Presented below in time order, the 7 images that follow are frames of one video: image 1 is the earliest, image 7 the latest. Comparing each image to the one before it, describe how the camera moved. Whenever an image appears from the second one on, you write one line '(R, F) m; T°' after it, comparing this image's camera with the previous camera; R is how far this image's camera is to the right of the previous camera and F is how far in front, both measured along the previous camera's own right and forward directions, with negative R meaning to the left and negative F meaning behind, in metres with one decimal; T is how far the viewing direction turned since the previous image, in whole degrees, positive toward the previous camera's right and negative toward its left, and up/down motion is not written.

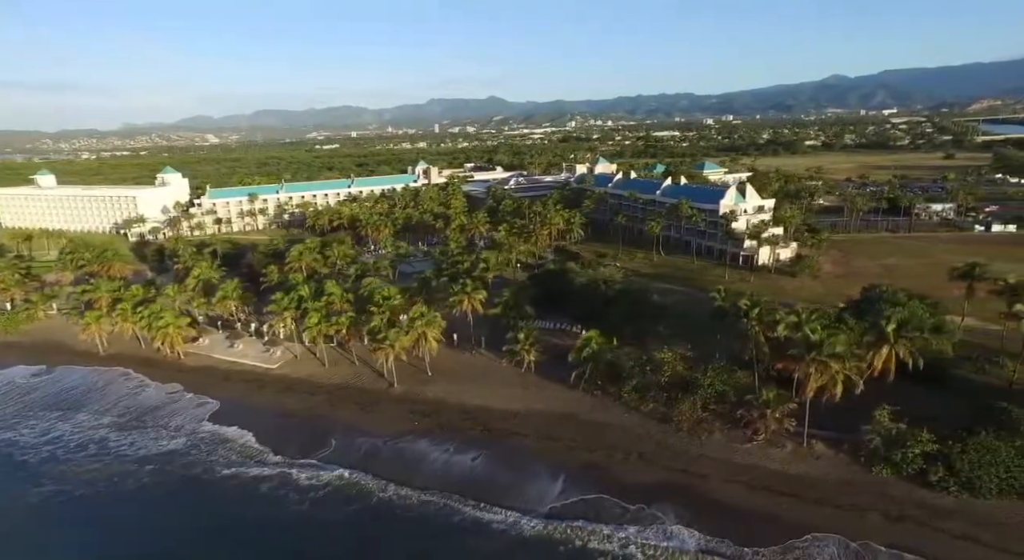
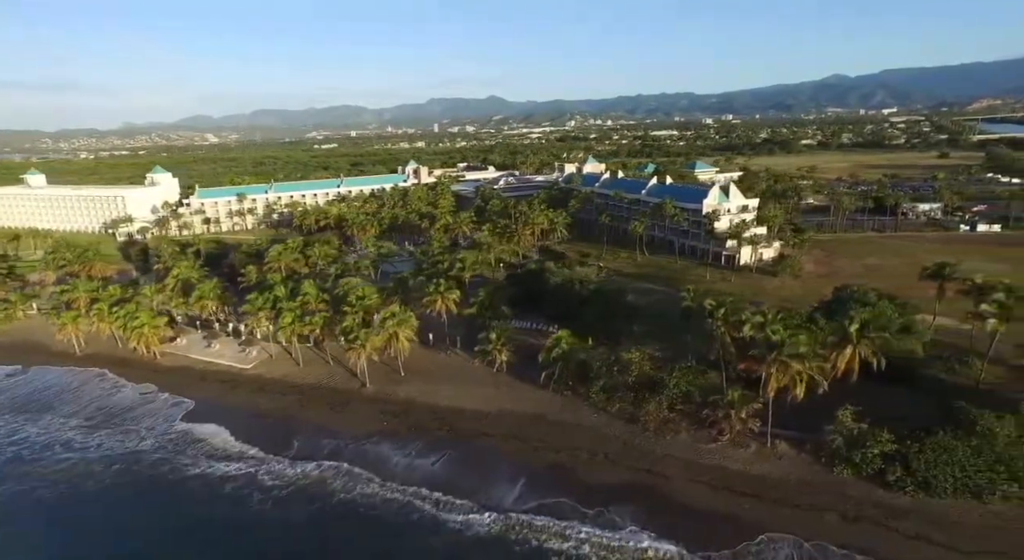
(+2.2, 0.0) m; 0°
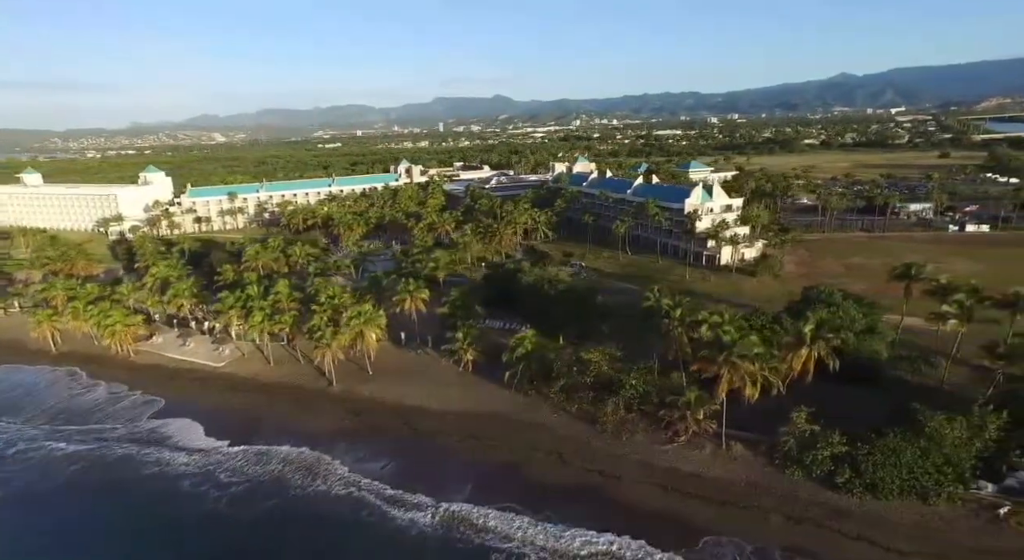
(+3.1, +0.1) m; 0°
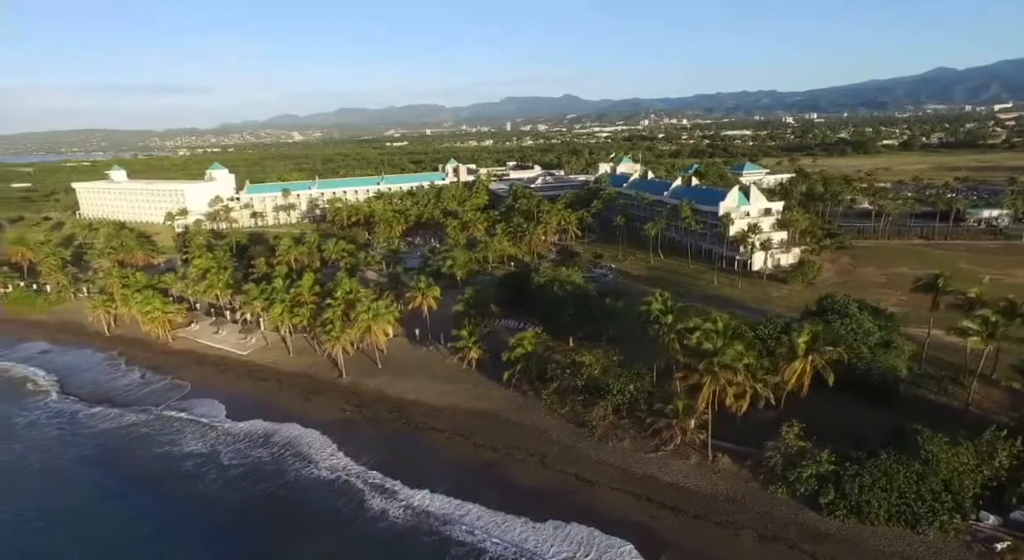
(+4.5, +0.1) m; -6°
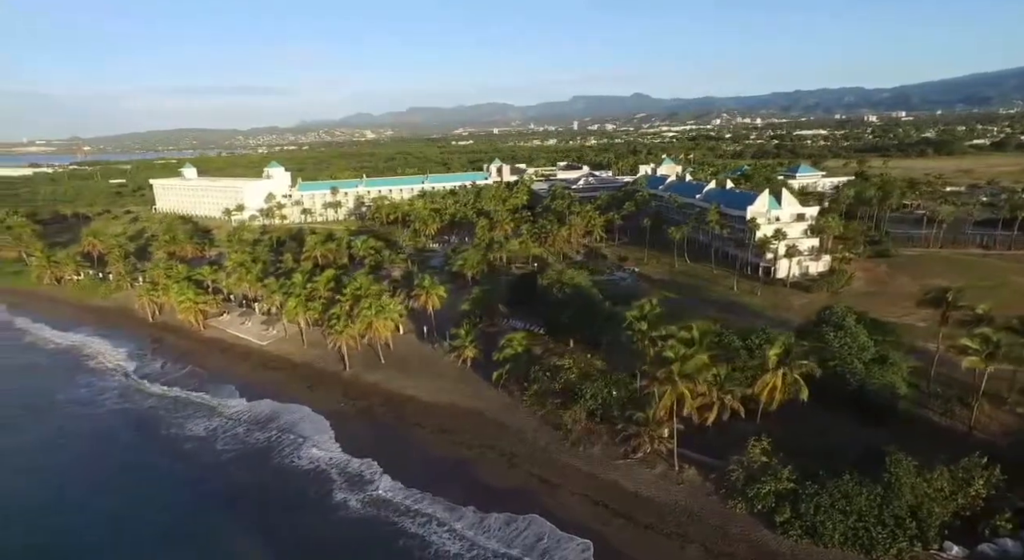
(+5.4, -0.2) m; -6°
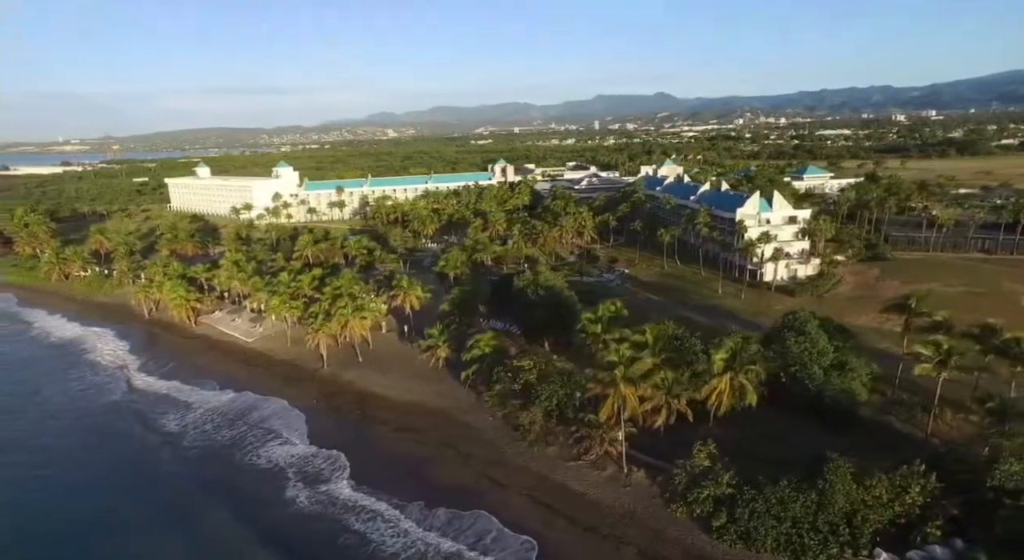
(+3.9, -0.3) m; -2°
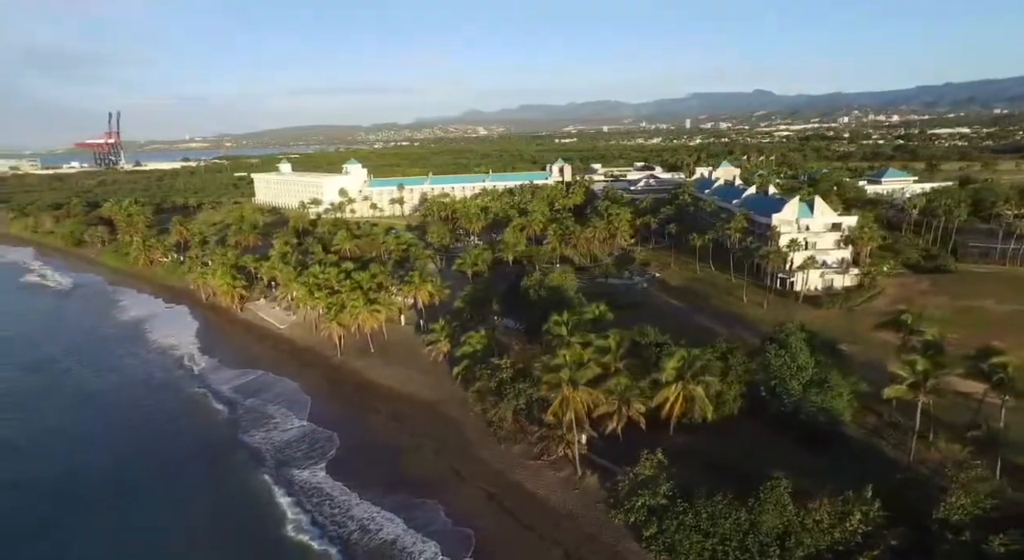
(+6.9, -0.3) m; -8°
